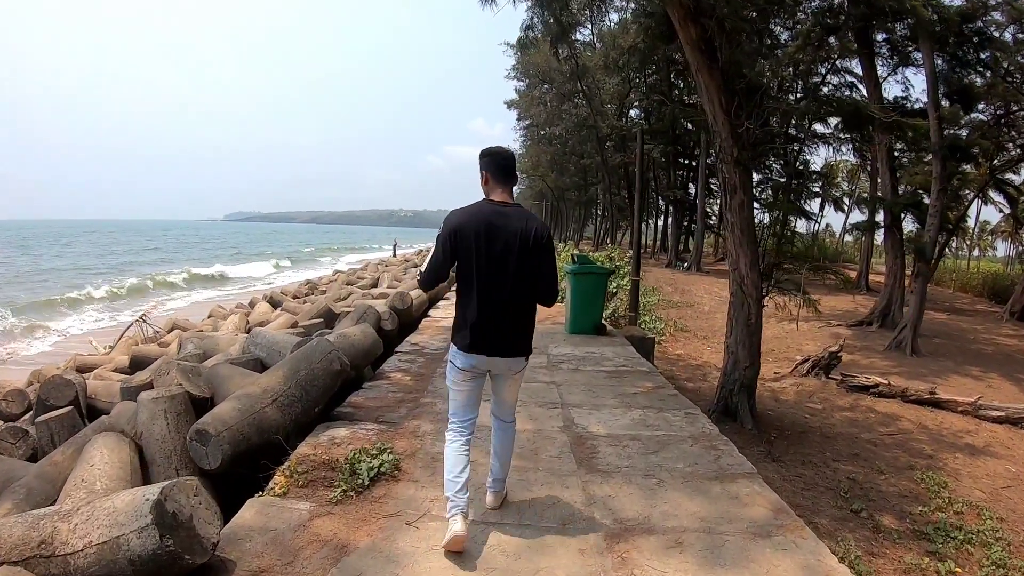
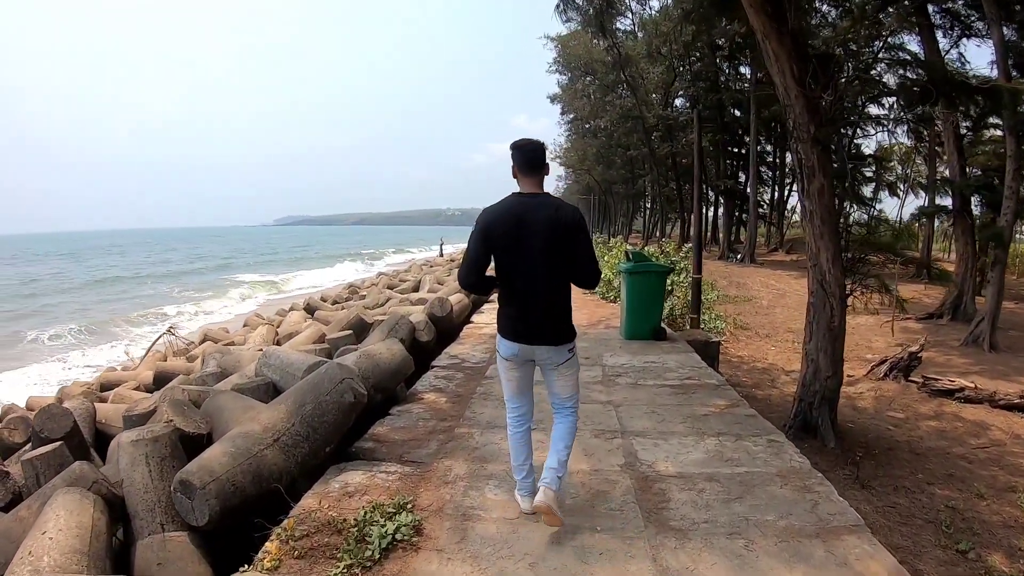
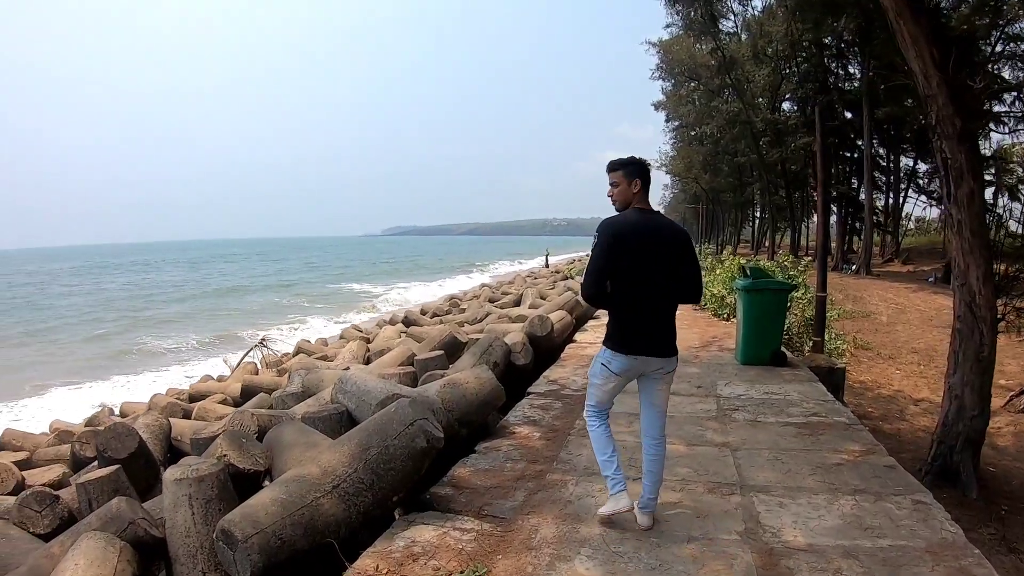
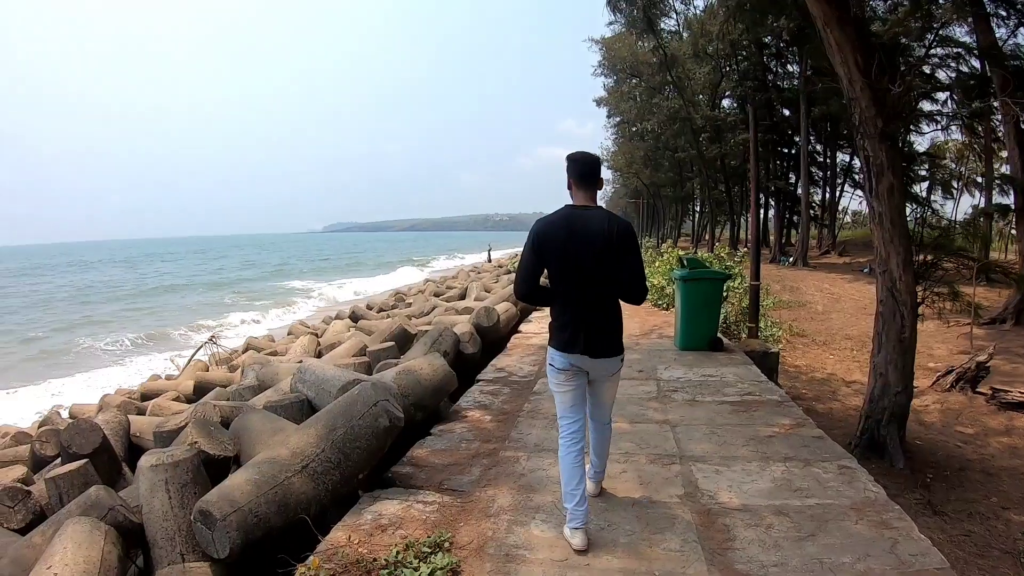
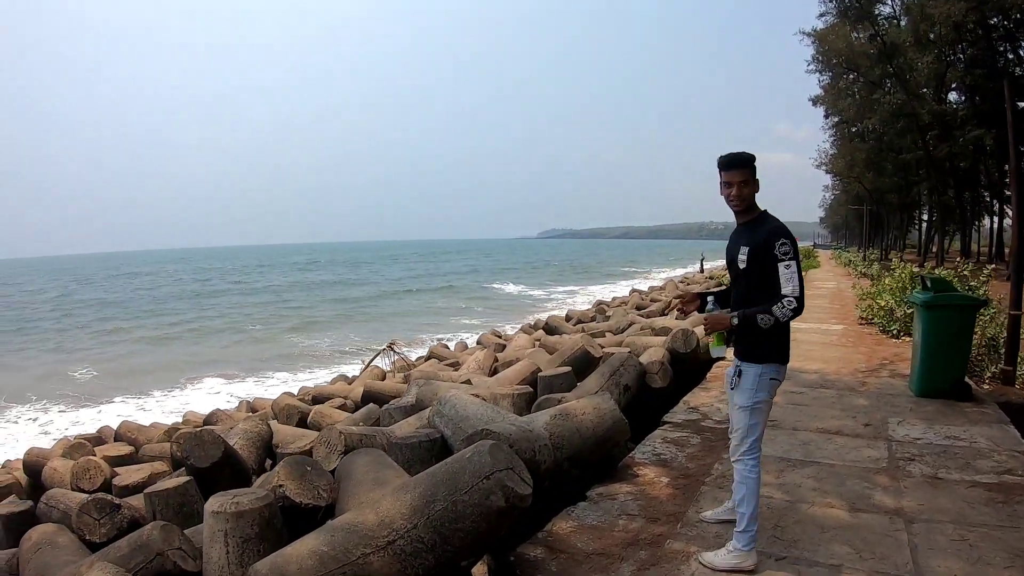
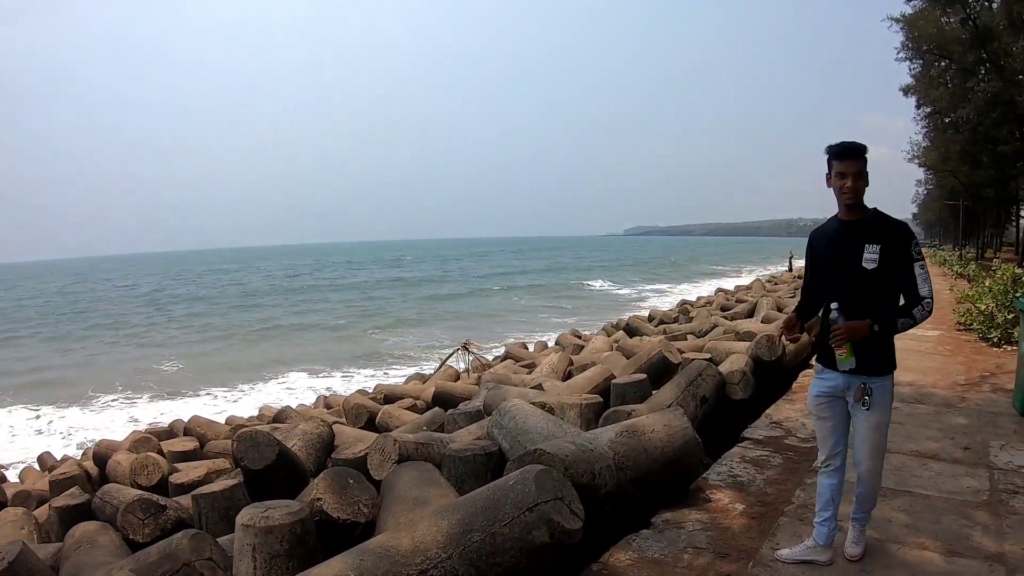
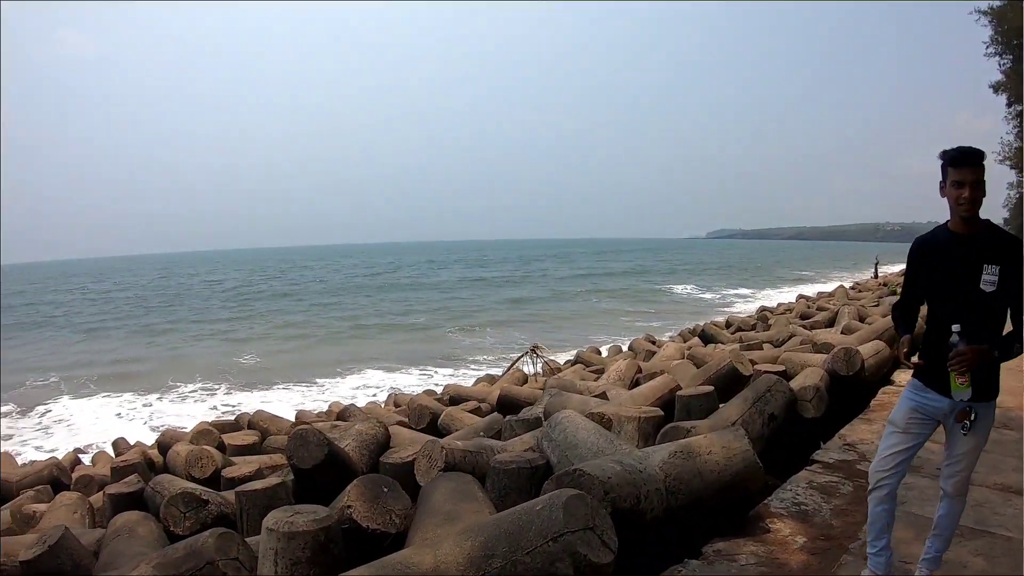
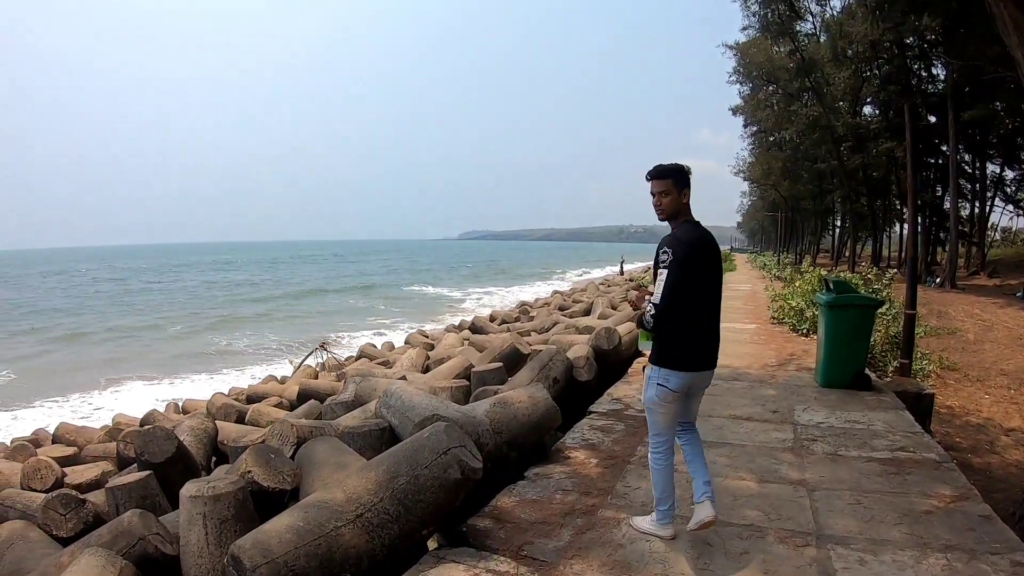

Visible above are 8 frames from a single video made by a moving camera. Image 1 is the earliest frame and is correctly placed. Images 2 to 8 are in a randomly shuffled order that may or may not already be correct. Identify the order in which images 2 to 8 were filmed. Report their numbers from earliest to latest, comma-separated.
2, 4, 3, 8, 5, 6, 7
